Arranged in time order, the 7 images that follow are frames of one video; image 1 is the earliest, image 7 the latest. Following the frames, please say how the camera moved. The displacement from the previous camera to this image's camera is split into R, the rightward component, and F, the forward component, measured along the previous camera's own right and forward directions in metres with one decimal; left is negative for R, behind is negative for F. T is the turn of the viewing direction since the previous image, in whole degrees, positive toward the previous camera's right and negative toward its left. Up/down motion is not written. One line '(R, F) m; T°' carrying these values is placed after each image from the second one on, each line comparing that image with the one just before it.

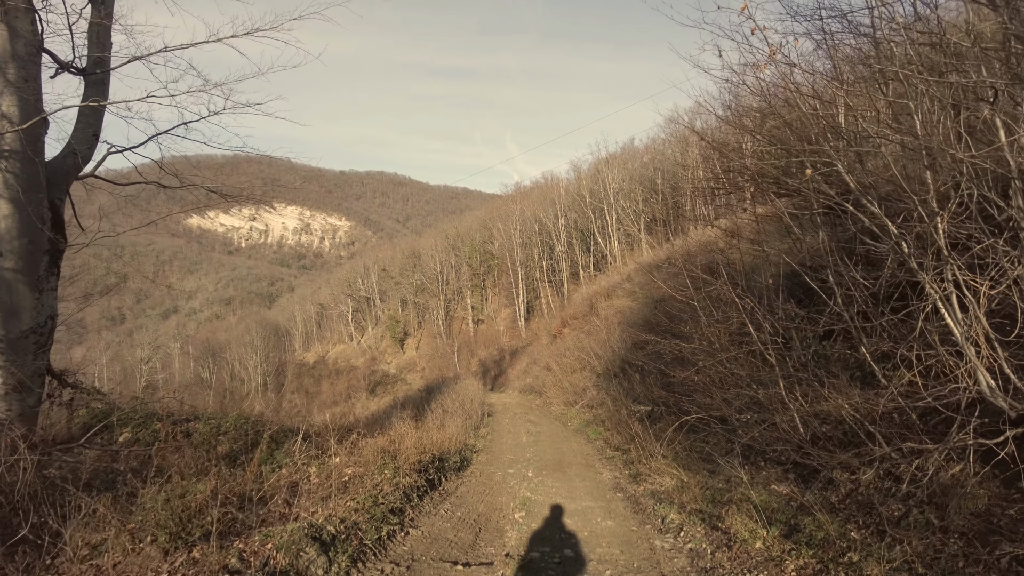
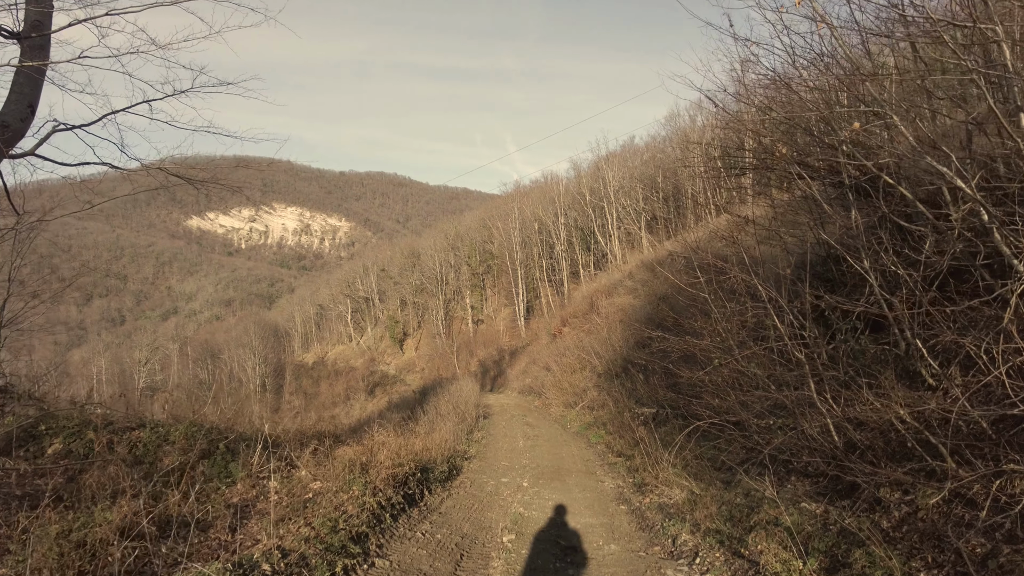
(+0.1, +0.8) m; 0°
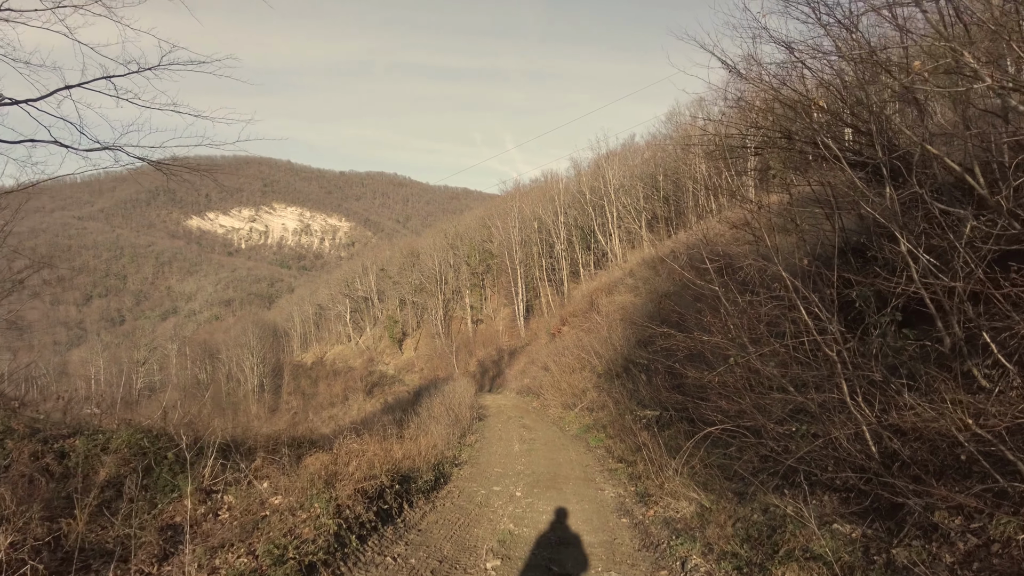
(+0.1, +0.6) m; 0°
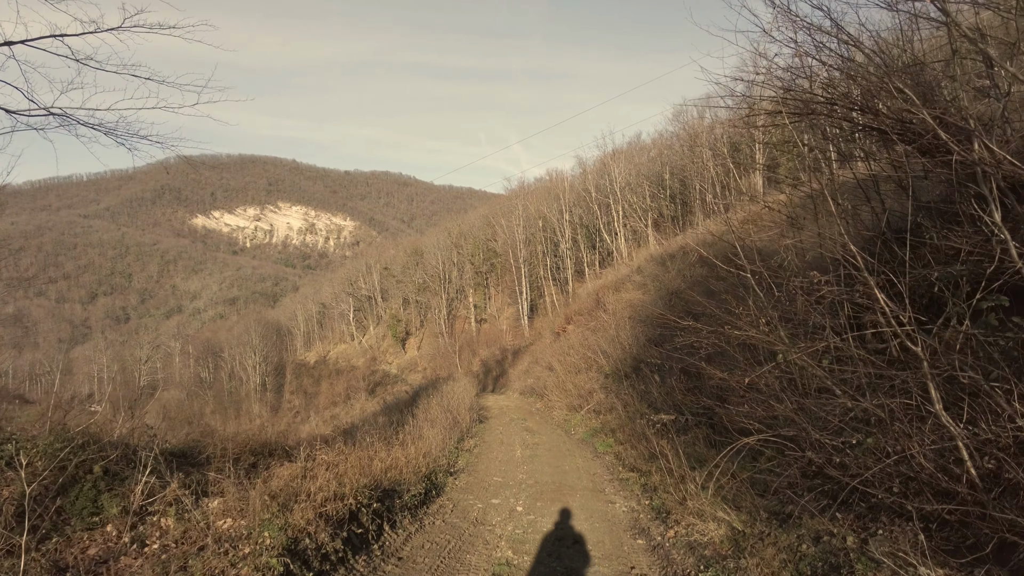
(0.0, +0.9) m; -1°
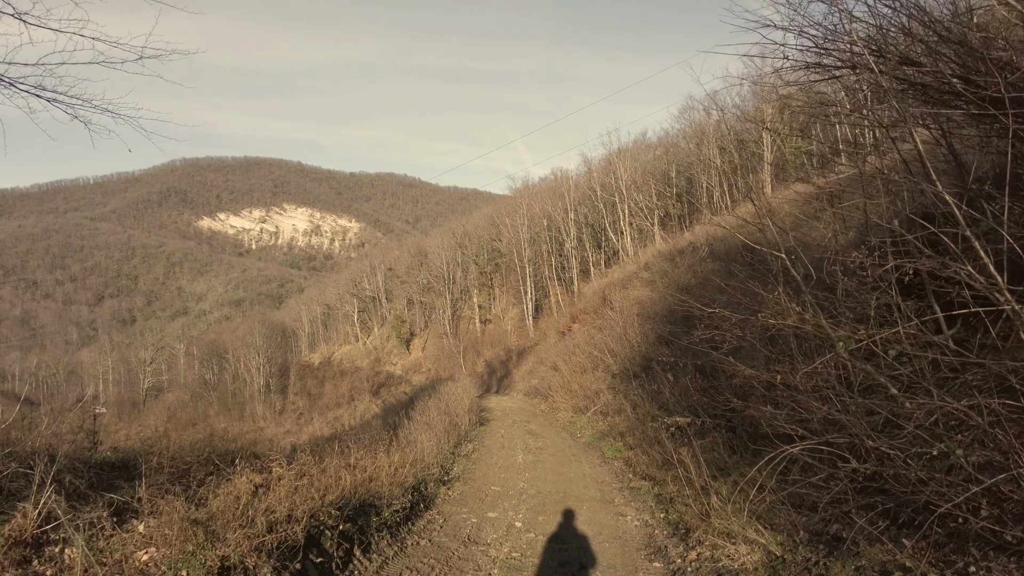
(+0.1, +0.8) m; -1°
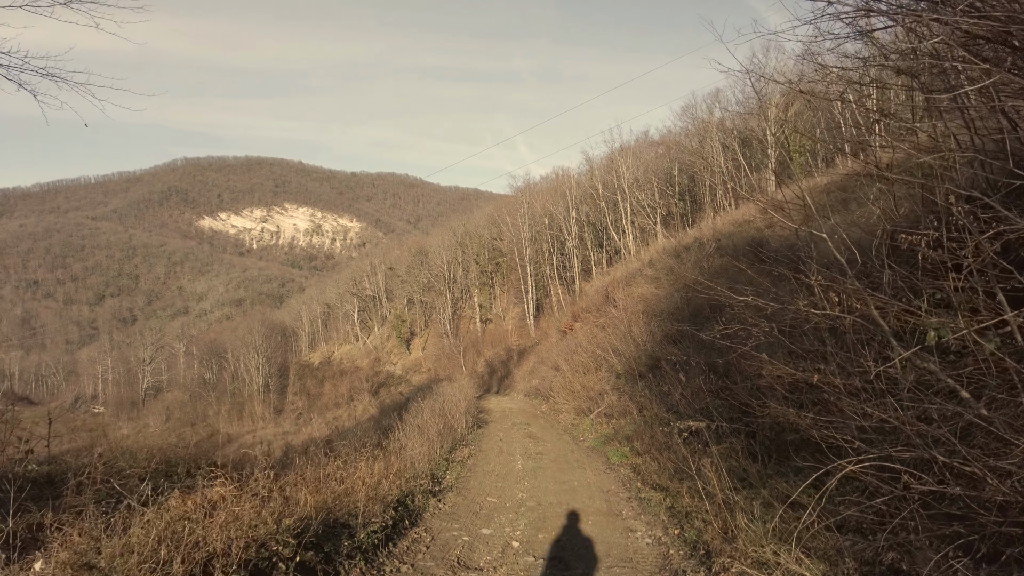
(+0.1, +0.7) m; 0°
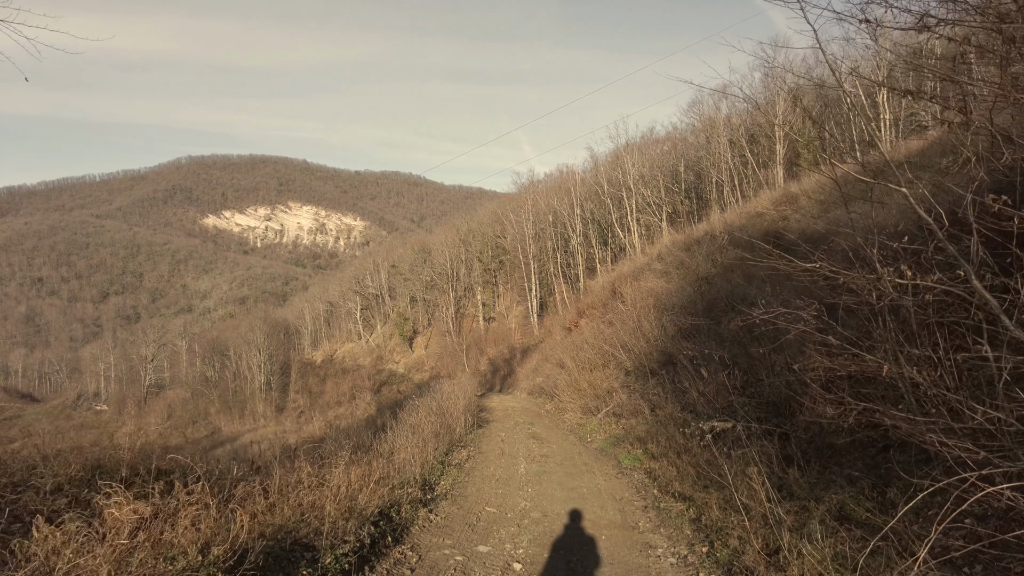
(0.0, +0.8) m; 0°
